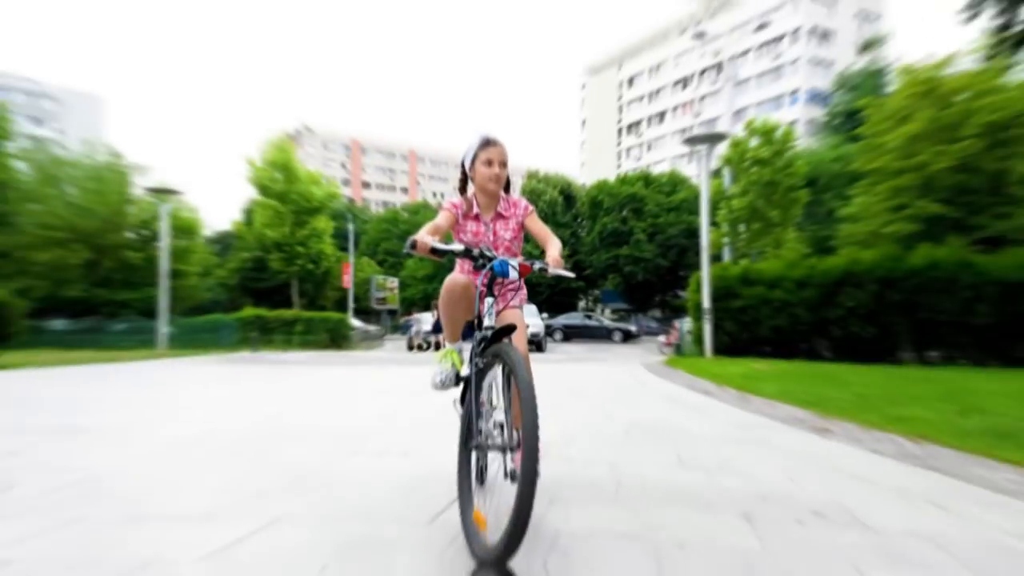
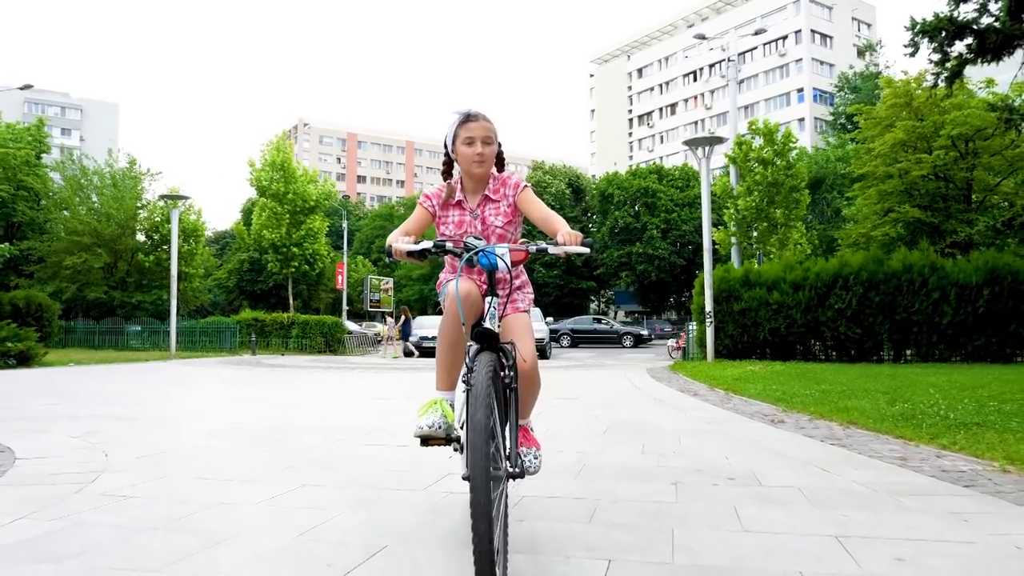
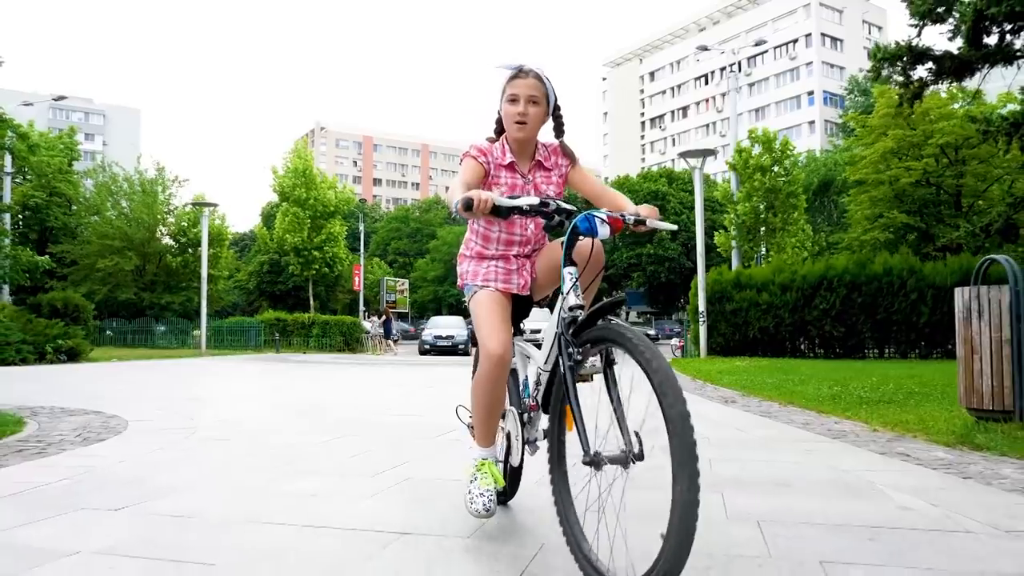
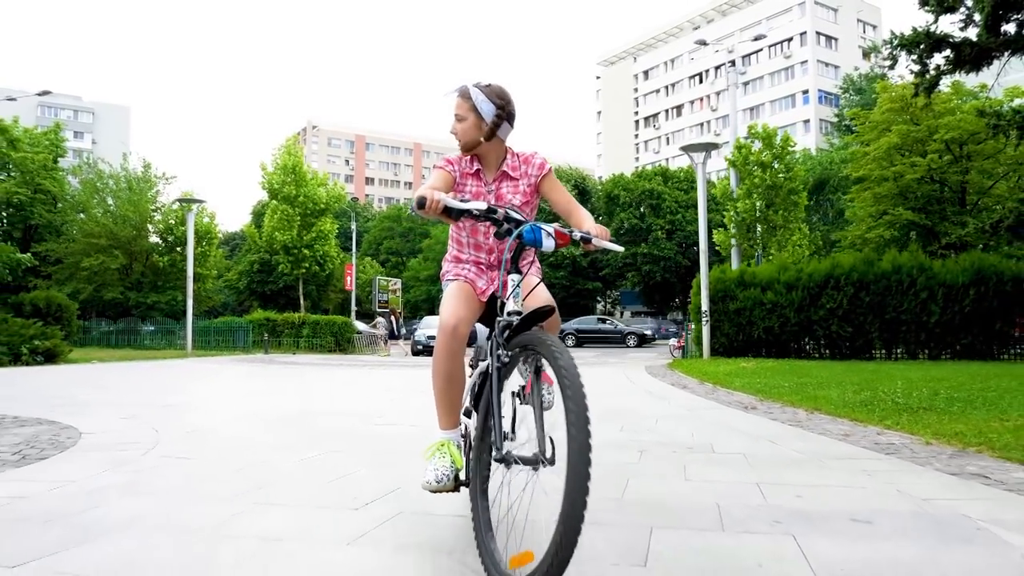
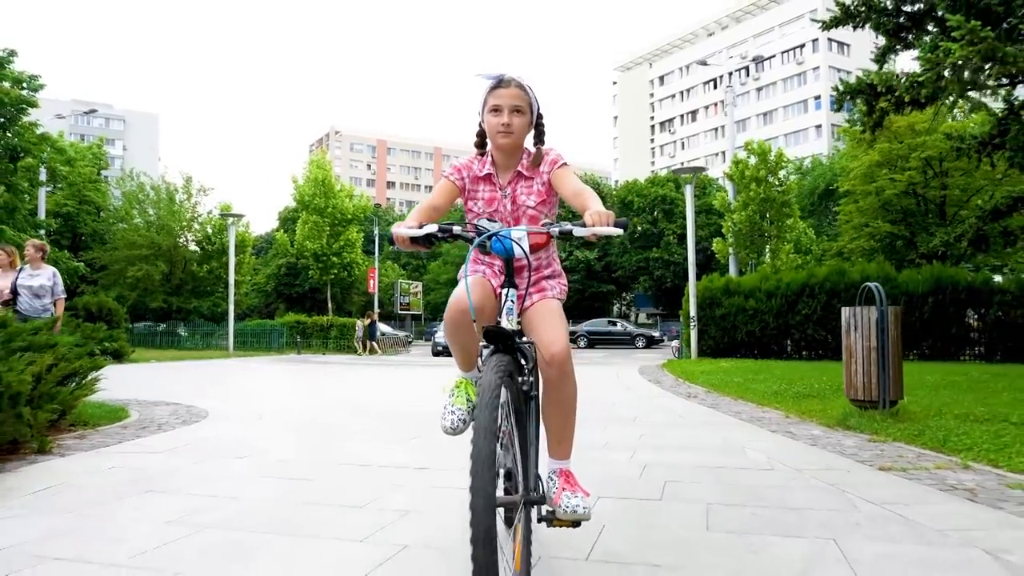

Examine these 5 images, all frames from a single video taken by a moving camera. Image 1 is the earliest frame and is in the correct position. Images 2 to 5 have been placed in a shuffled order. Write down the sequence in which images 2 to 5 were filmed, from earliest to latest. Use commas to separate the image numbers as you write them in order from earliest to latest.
2, 4, 3, 5
